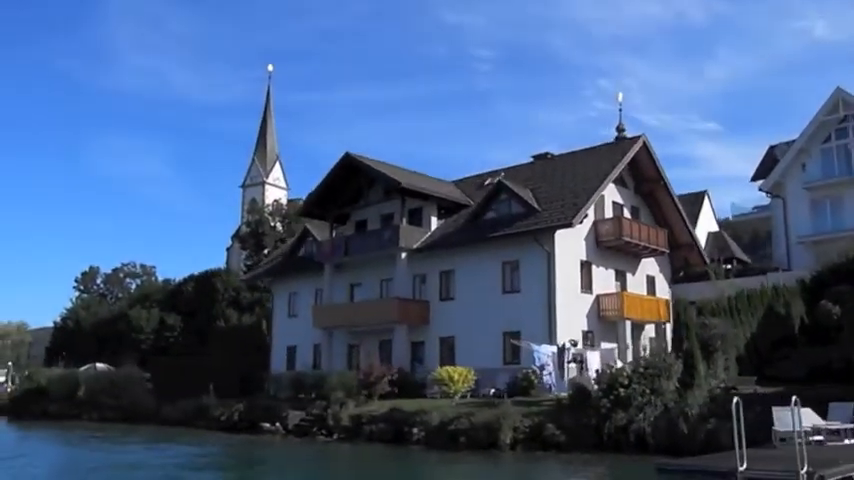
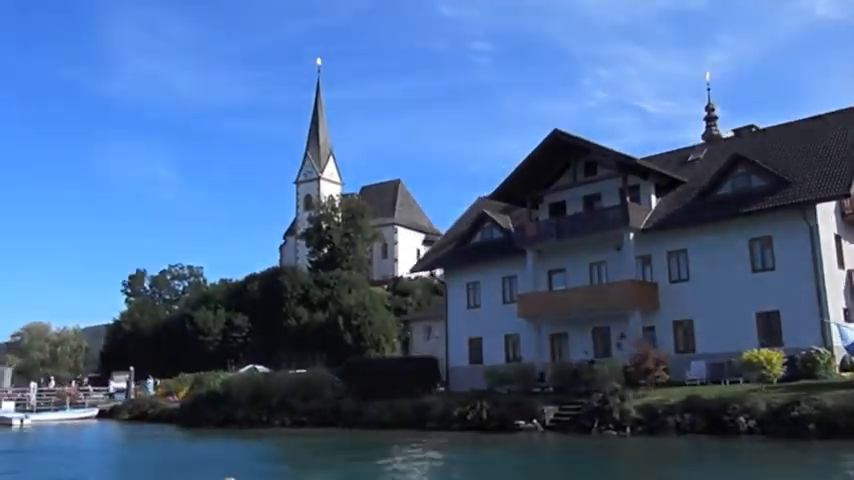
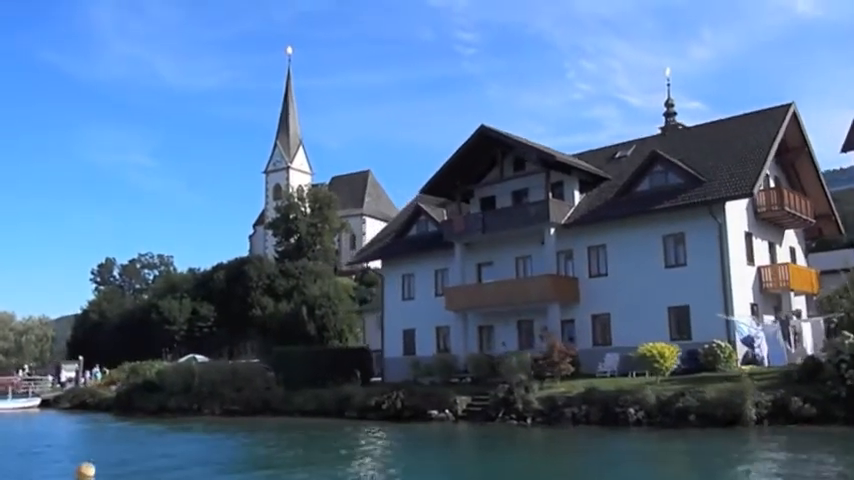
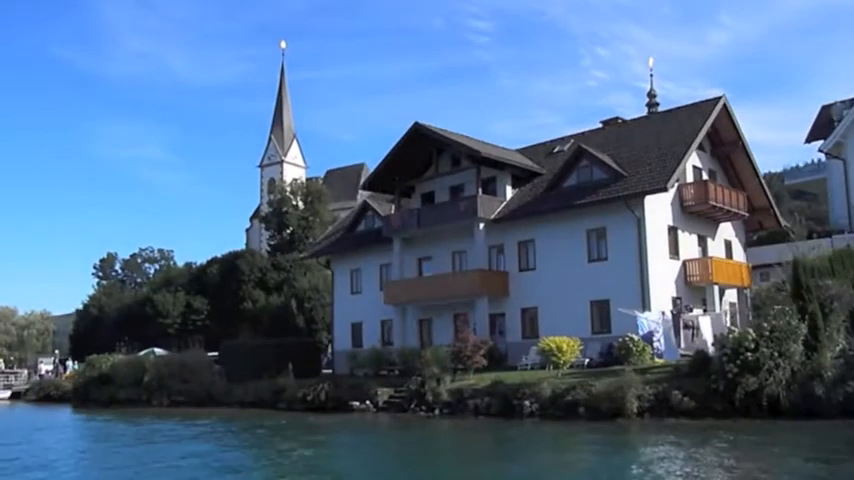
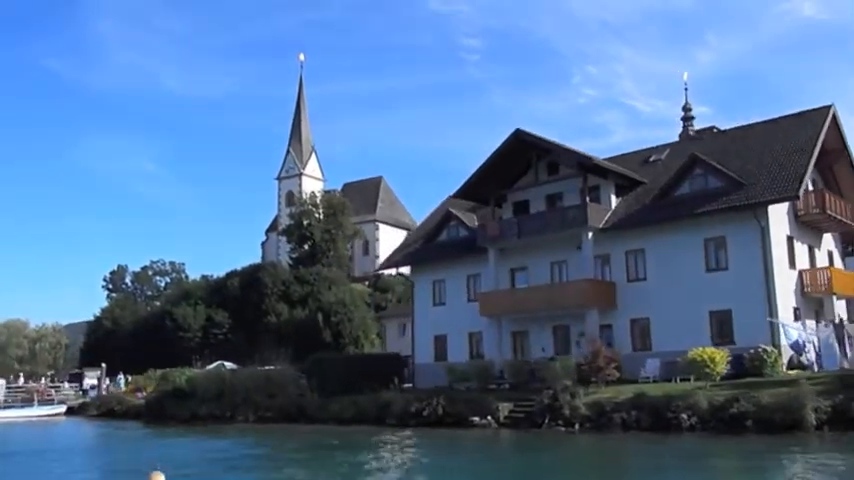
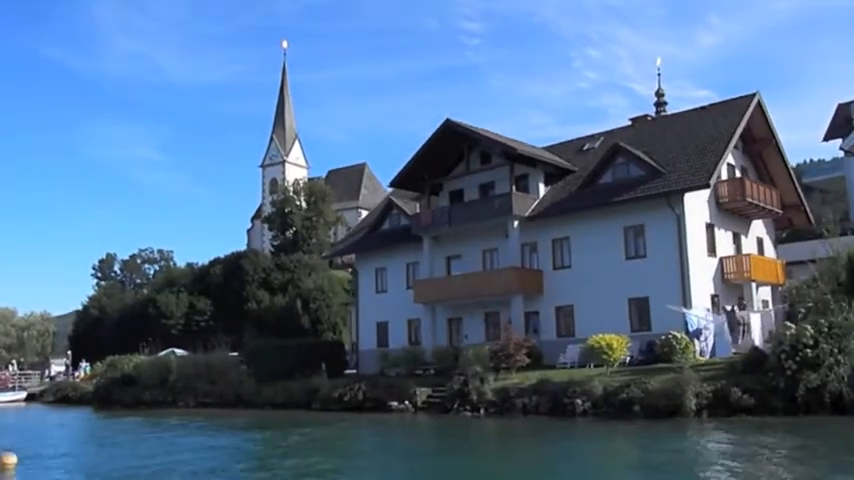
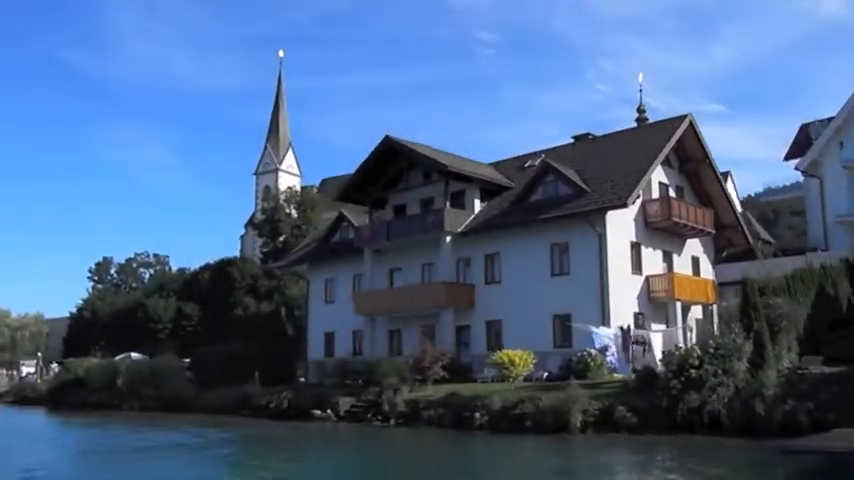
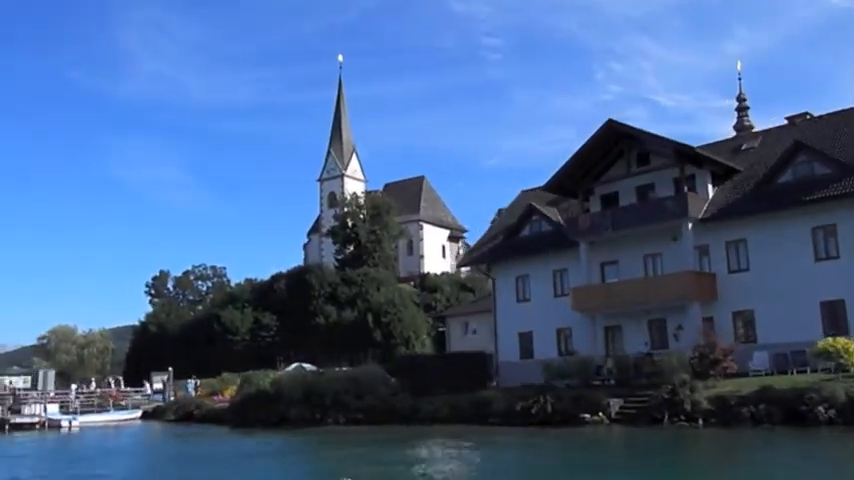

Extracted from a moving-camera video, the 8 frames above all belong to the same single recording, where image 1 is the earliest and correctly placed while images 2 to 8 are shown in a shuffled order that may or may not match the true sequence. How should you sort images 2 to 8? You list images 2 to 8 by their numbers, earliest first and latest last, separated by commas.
7, 4, 6, 3, 5, 2, 8
